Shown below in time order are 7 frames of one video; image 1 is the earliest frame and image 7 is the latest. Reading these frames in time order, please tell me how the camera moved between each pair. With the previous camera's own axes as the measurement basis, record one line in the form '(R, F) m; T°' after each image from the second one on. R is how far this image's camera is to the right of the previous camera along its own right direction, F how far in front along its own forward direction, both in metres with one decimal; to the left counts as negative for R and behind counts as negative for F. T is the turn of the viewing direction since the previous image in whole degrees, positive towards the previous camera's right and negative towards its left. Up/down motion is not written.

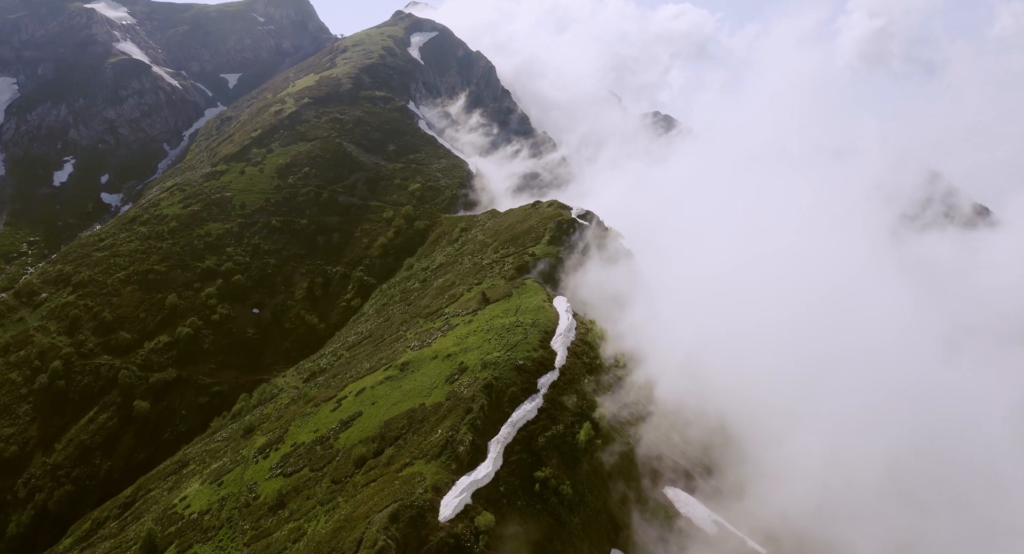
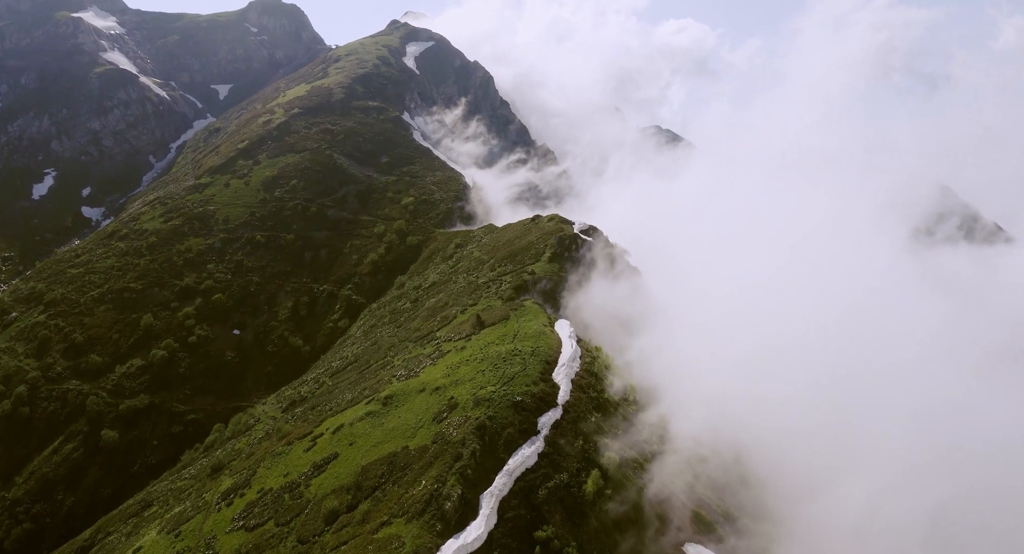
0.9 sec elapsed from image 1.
(+0.3, +9.9) m; 0°
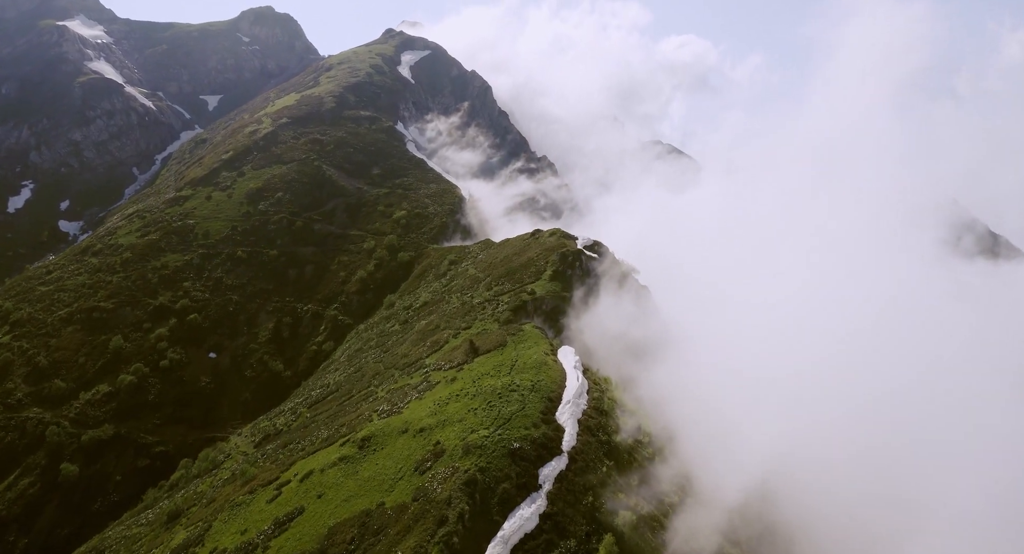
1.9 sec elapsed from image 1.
(+0.2, +10.7) m; 0°
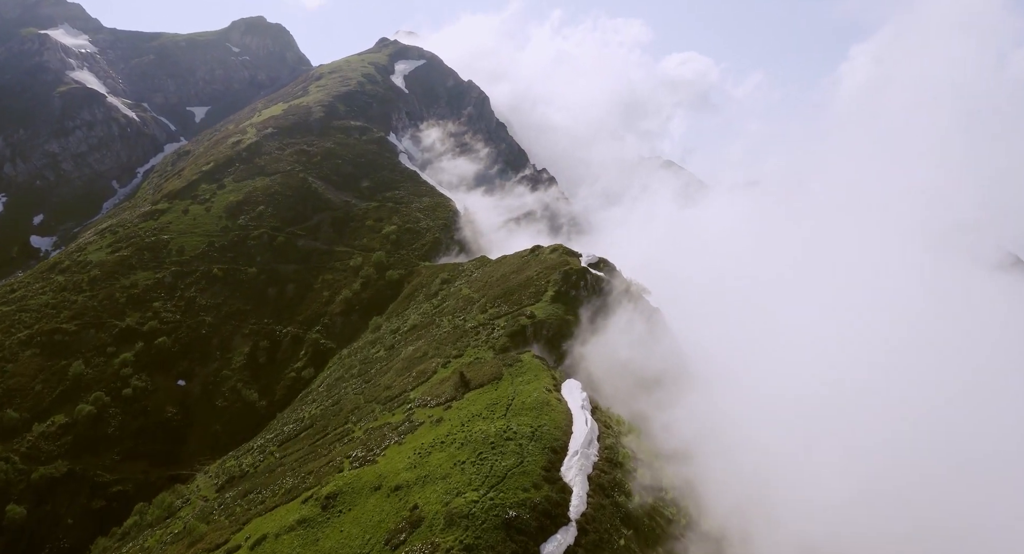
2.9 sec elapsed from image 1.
(+0.3, +11.5) m; 0°
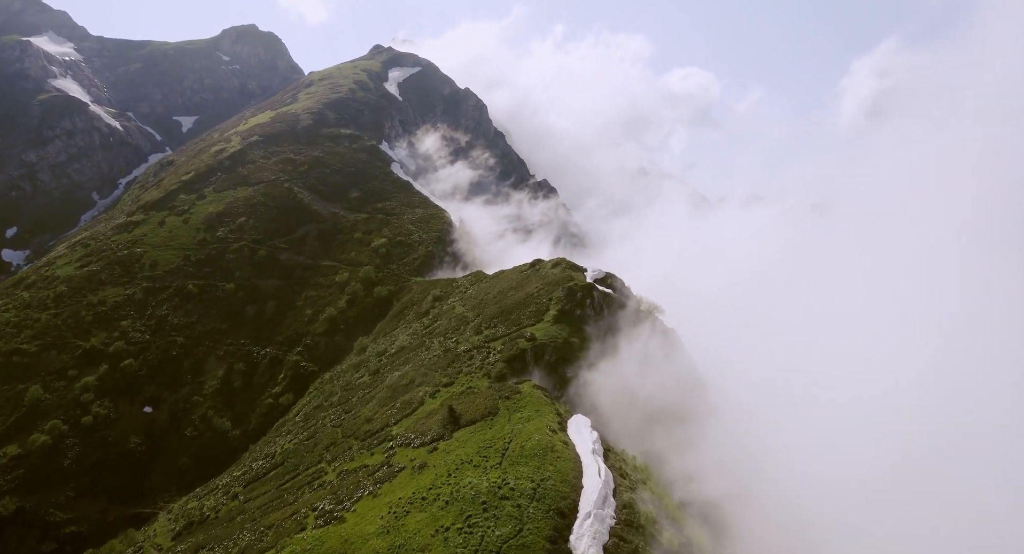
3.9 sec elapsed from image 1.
(+0.2, +10.6) m; 0°
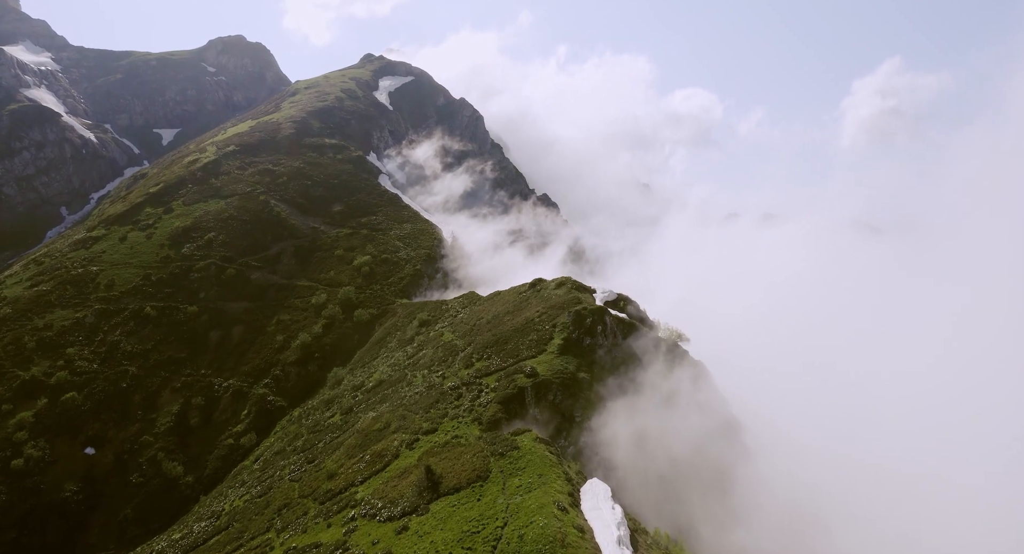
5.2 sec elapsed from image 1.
(+0.2, +14.4) m; 0°
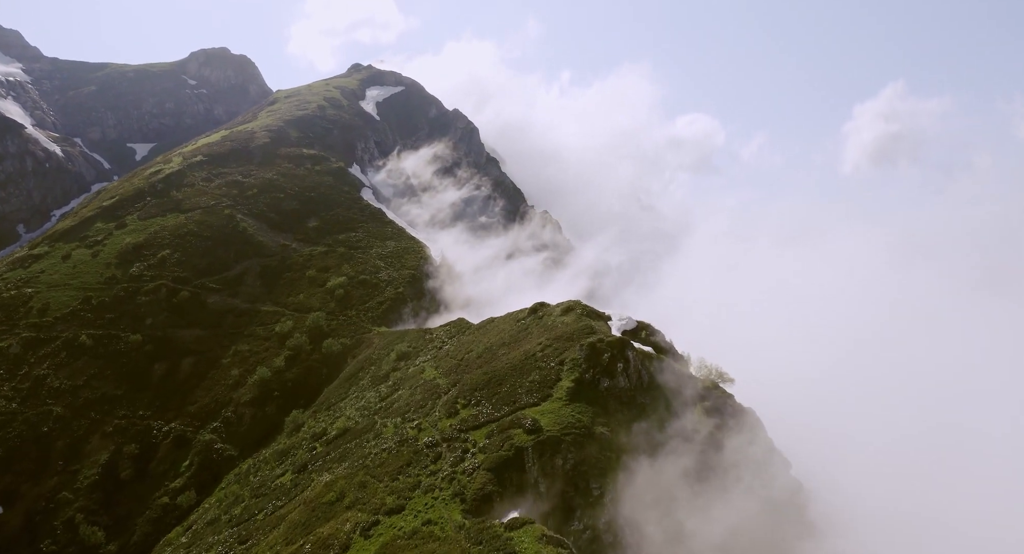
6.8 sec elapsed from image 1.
(+0.2, +16.6) m; 0°
